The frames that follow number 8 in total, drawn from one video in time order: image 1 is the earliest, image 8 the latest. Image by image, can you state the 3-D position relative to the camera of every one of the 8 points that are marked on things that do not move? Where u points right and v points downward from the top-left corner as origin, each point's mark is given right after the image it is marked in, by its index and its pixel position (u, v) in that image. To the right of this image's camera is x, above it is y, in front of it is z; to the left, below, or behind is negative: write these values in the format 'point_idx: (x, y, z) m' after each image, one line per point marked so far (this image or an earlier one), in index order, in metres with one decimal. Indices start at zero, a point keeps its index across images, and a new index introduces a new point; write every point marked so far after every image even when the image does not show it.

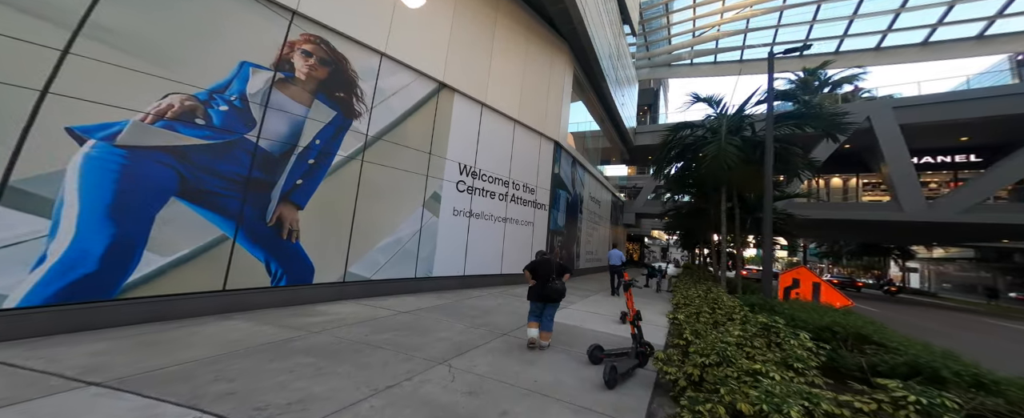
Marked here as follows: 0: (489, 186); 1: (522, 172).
0: (-0.7, +0.7, +7.3) m
1: (+0.1, +1.2, +8.6) m
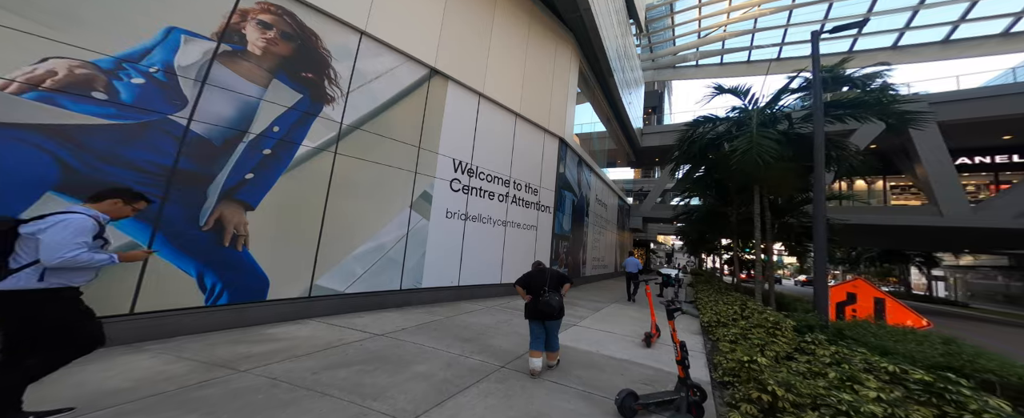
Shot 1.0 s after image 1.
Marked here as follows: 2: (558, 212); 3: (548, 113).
0: (-0.6, +0.6, +6.7) m
1: (+0.3, +1.1, +8.0) m
2: (+1.3, 0.0, +10.2) m
3: (+1.0, +2.8, +8.7) m
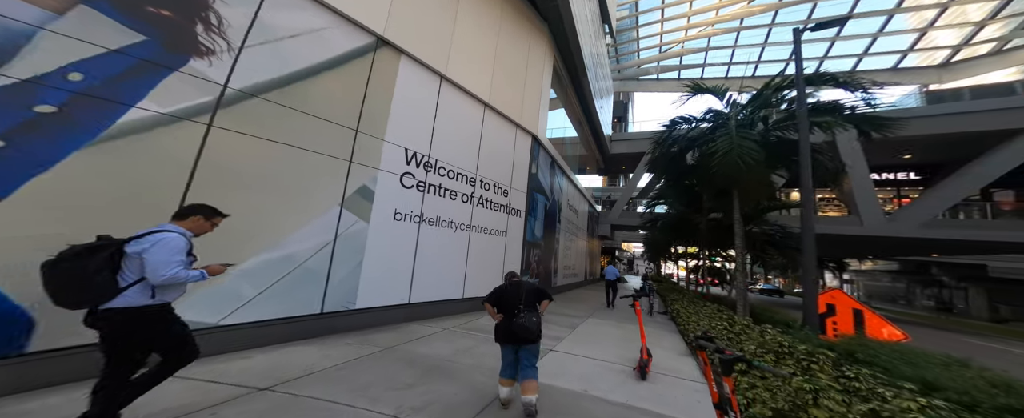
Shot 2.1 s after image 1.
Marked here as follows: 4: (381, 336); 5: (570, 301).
0: (-1.2, +0.5, +5.9) m
1: (-0.5, +1.0, +7.3) m
2: (+0.3, -0.2, +9.5) m
3: (+0.1, +2.6, +8.1) m
4: (-1.7, -1.6, +3.9) m
5: (+2.1, -4.0, +12.8) m
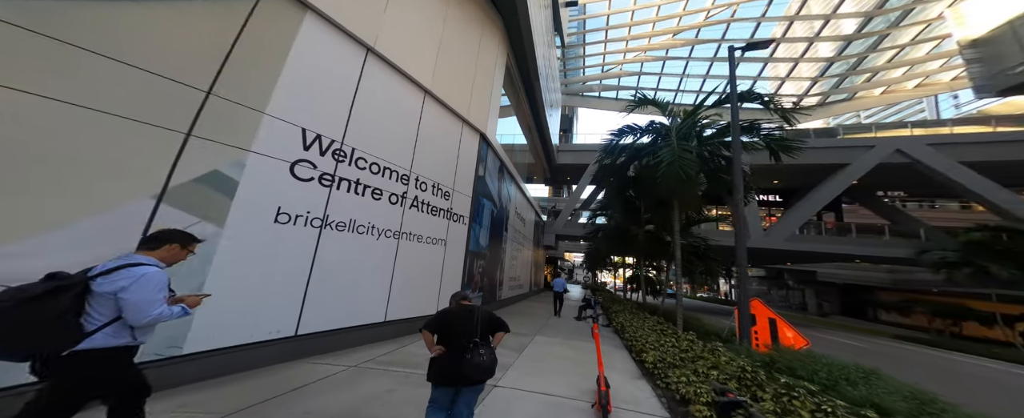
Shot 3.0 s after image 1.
0: (-2.2, +0.5, +4.9) m
1: (-1.7, +0.9, +6.5) m
2: (-1.3, -0.4, +8.7) m
3: (-1.2, +2.5, +7.4) m
4: (-2.3, -1.6, +2.8) m
5: (-0.2, -4.4, +12.1) m
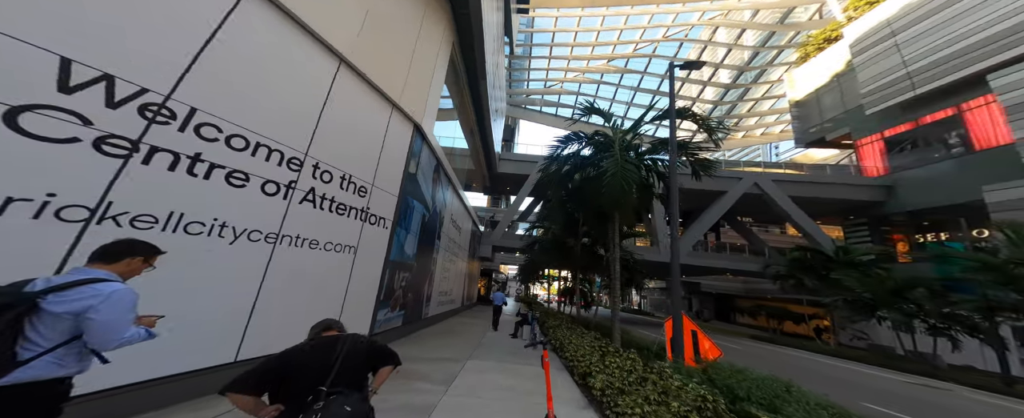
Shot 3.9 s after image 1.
0: (-3.0, +0.5, +3.6) m
1: (-2.8, +0.9, +5.3) m
2: (-2.9, -0.5, +7.5) m
3: (-2.4, +2.4, +6.4) m
4: (-2.7, -1.4, +1.5) m
5: (-2.7, -4.6, +10.9) m
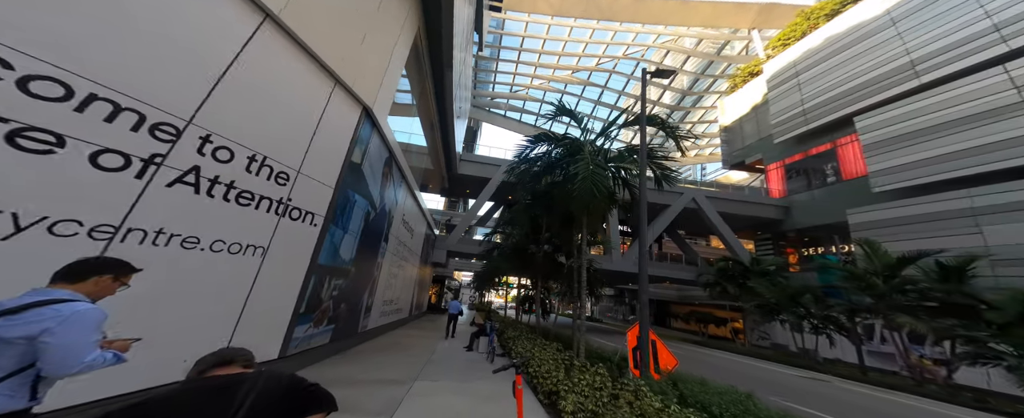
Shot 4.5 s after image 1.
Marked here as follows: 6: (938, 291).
0: (-3.1, +0.6, +2.7) m
1: (-3.2, +1.0, +4.4) m
2: (-3.7, -0.4, +6.5) m
3: (-2.8, +2.5, +5.5) m
4: (-2.6, -1.3, +0.6) m
5: (-4.2, -4.6, +9.9) m
6: (+17.2, -3.5, +12.7) m
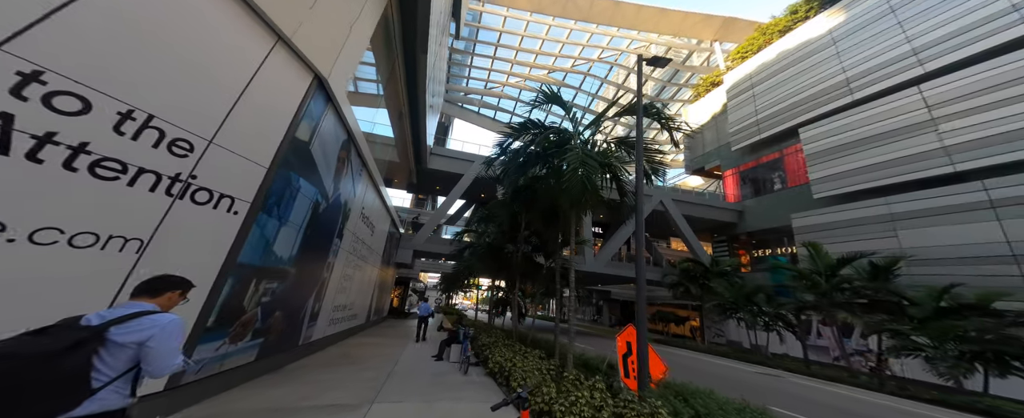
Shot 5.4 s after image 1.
0: (-3.0, +0.9, +1.5) m
1: (-3.2, +1.2, +3.1) m
2: (-4.0, -0.2, +5.2) m
3: (-3.0, +2.7, +4.3) m
4: (-2.3, -1.1, -0.6) m
5: (-4.9, -4.4, +8.4) m
6: (+16.1, -3.6, +13.5) m
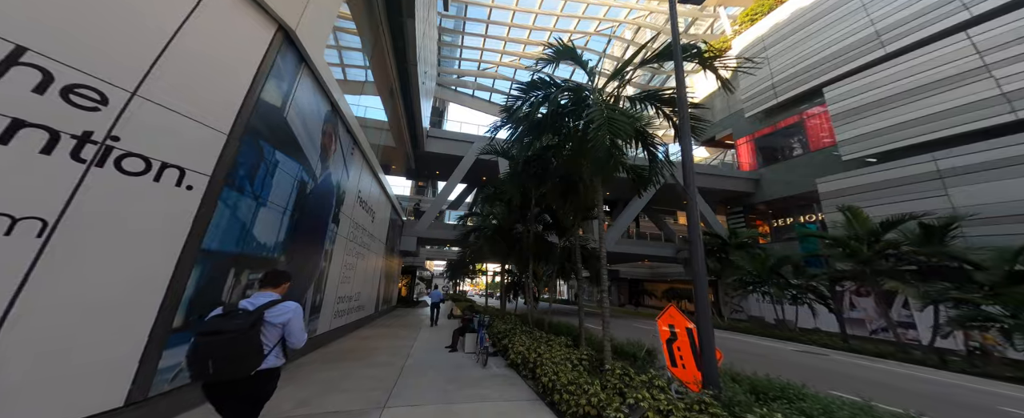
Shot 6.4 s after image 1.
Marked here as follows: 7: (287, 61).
0: (-2.7, +1.1, +0.3) m
1: (-3.0, +1.5, +2.0) m
2: (-3.7, +0.2, +4.1) m
3: (-2.8, +3.1, +3.1) m
4: (-2.0, -0.9, -1.6) m
5: (-4.4, -3.9, +7.6) m
6: (+16.7, -1.8, +12.3) m
7: (-3.4, +2.4, +4.7) m
